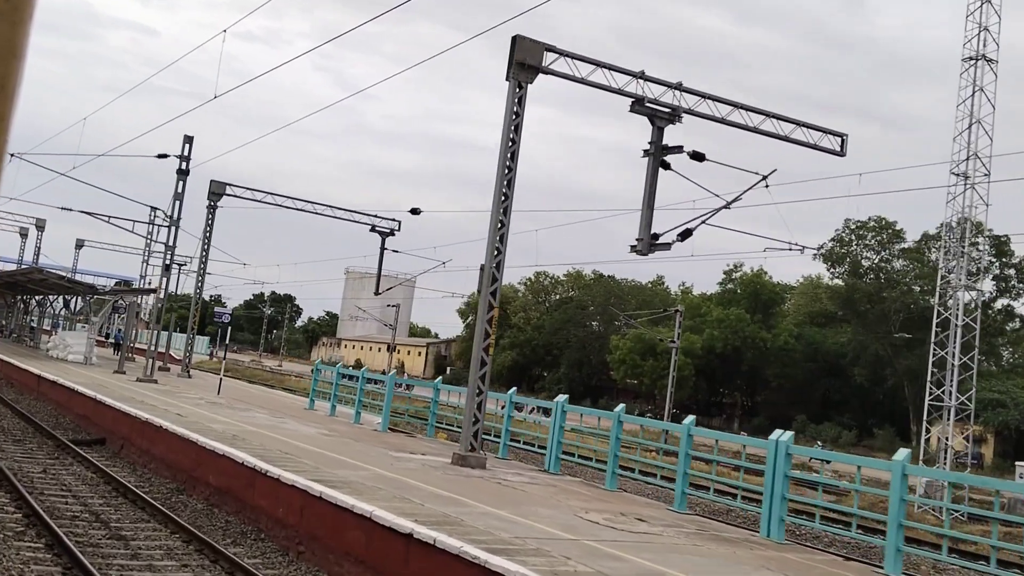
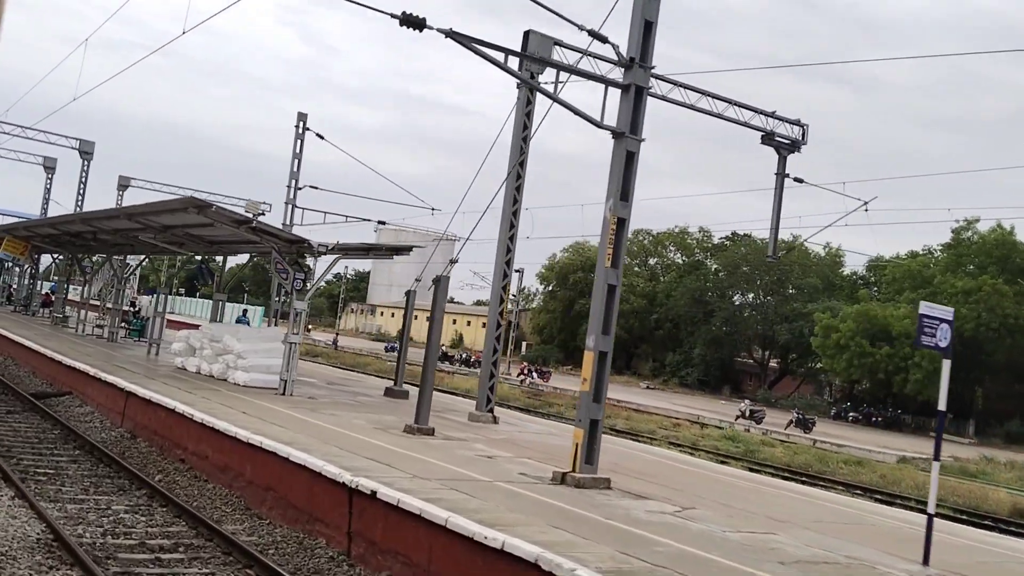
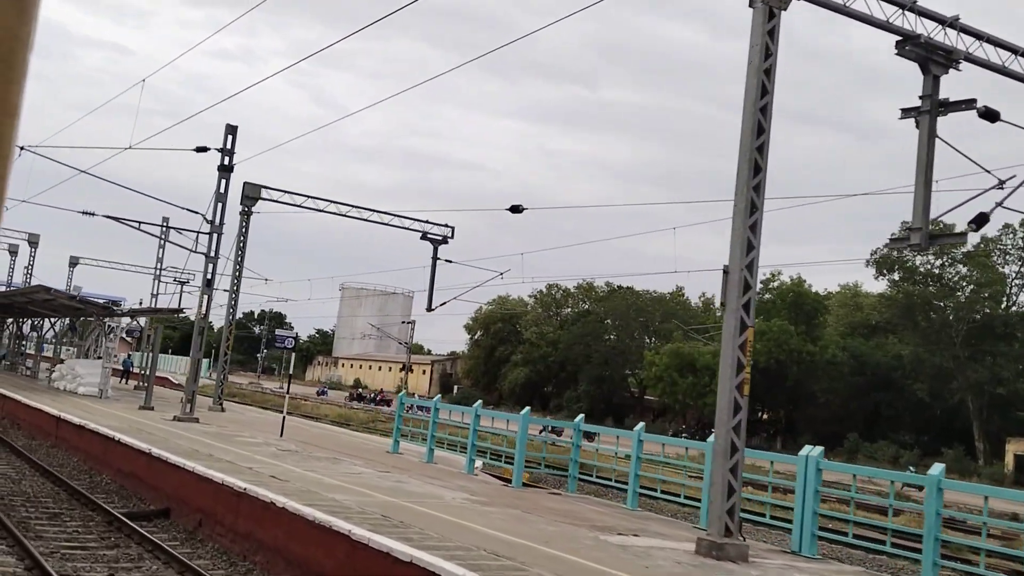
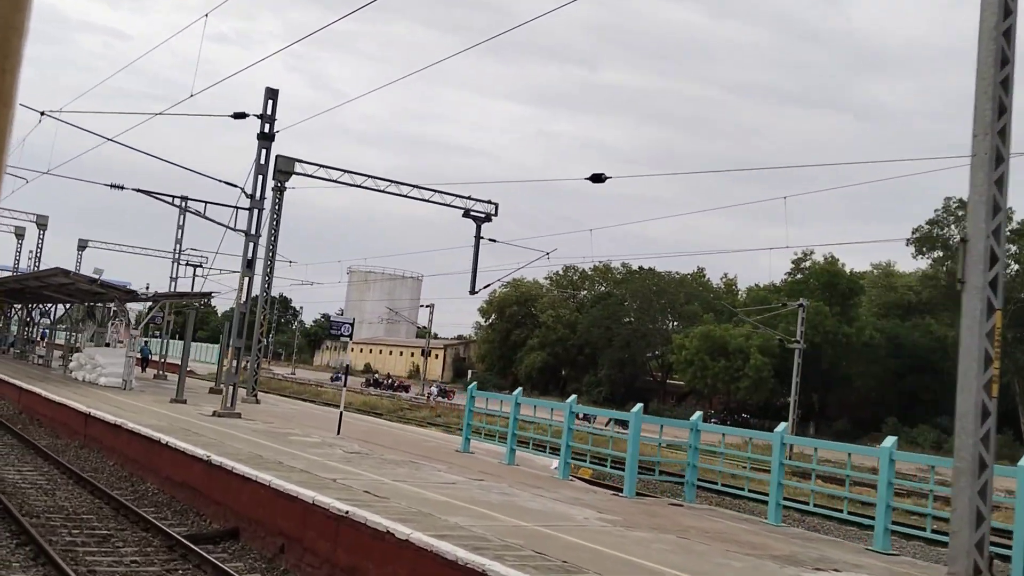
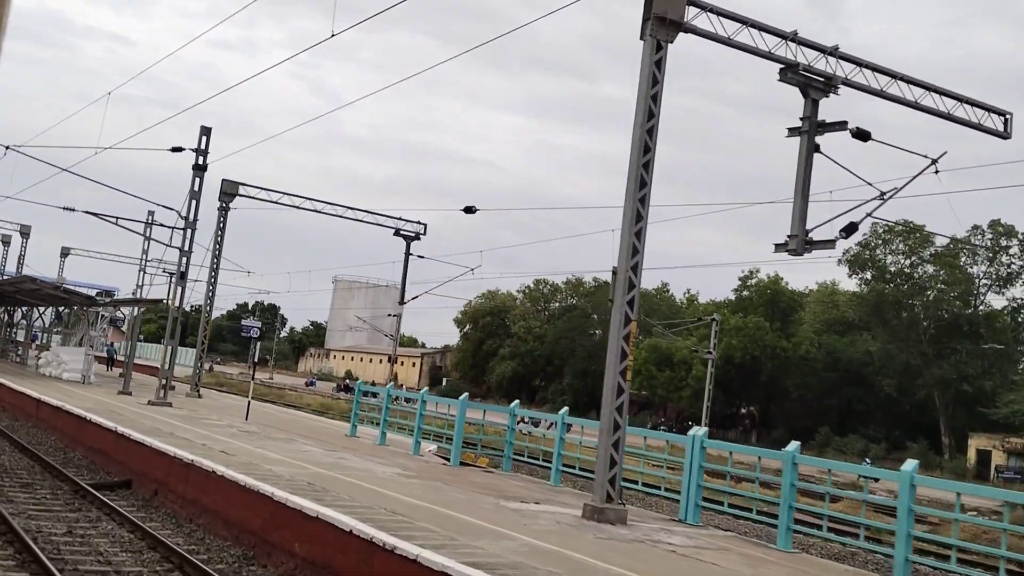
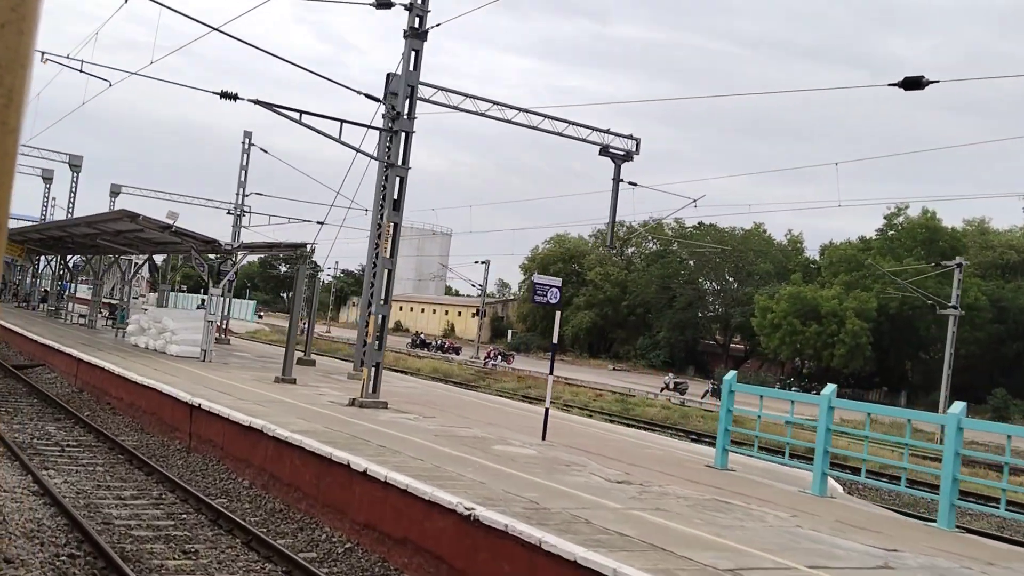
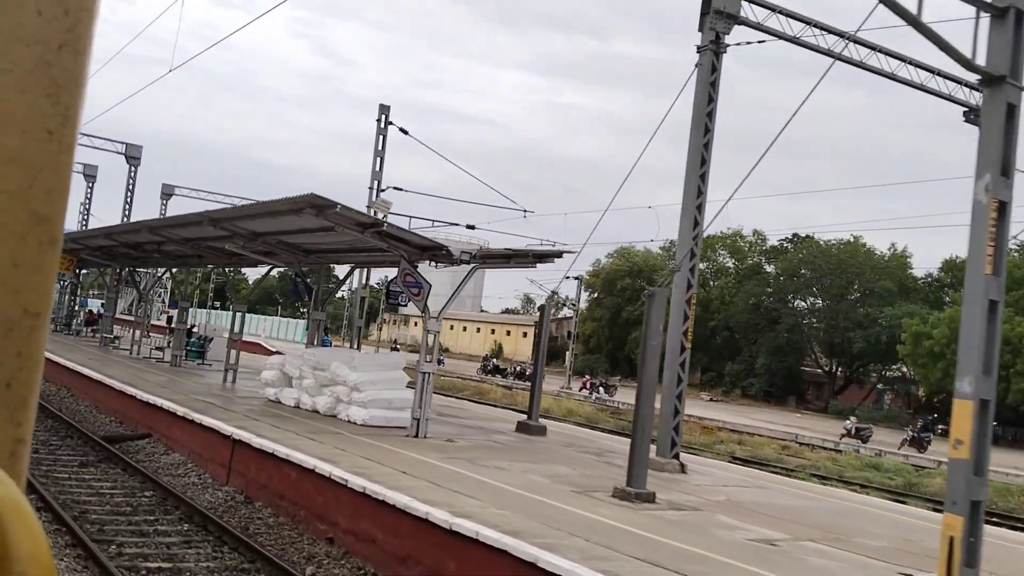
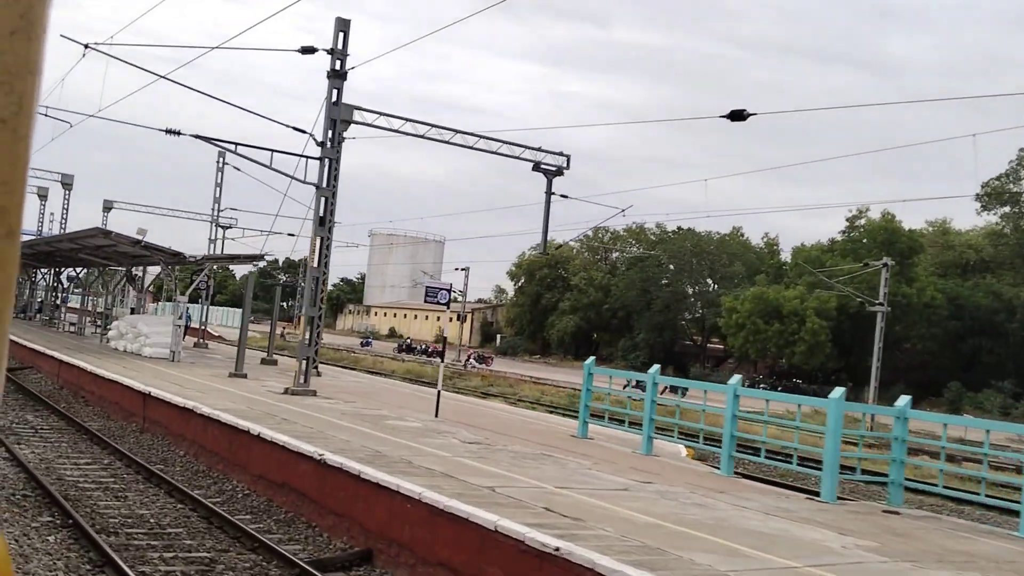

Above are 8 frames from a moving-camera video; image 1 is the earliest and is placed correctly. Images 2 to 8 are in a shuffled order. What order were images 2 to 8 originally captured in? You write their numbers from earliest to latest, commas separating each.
5, 3, 4, 8, 6, 2, 7
